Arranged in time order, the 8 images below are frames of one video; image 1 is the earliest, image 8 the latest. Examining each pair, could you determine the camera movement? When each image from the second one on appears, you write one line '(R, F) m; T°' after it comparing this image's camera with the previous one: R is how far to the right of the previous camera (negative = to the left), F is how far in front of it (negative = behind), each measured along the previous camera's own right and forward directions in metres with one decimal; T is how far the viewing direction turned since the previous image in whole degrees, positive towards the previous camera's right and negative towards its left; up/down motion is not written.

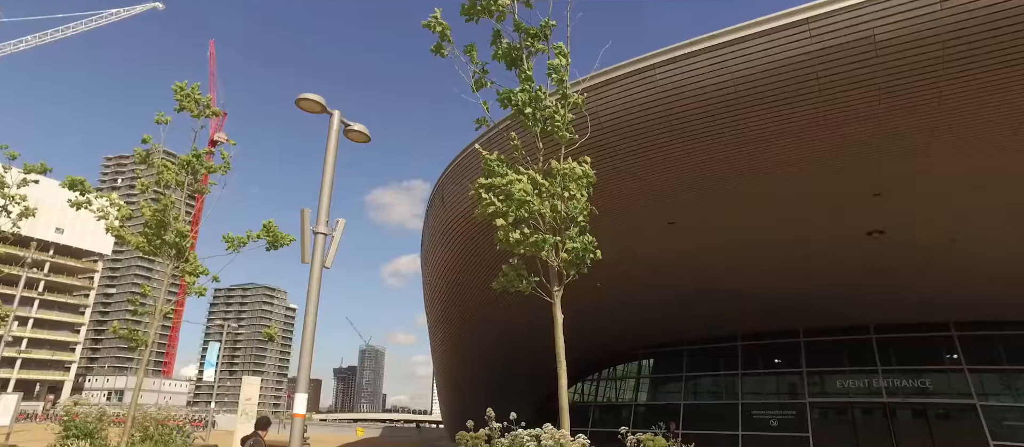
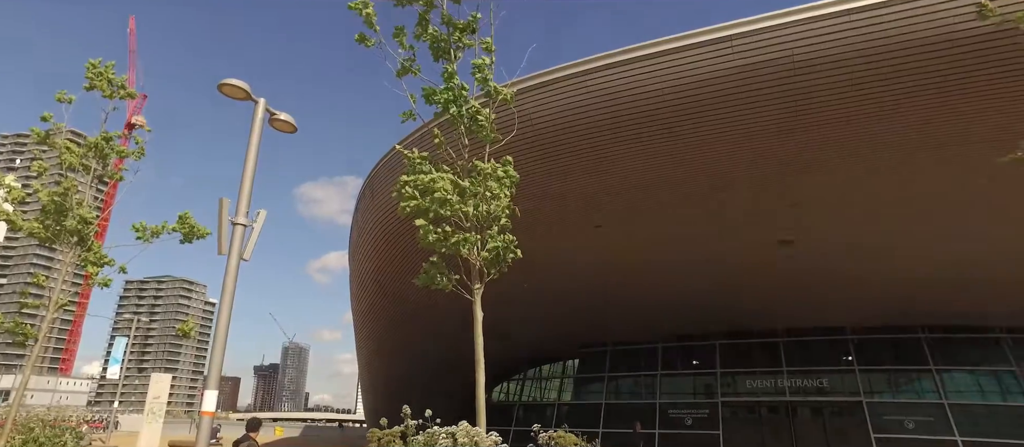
(+0.3, -0.1) m; +6°
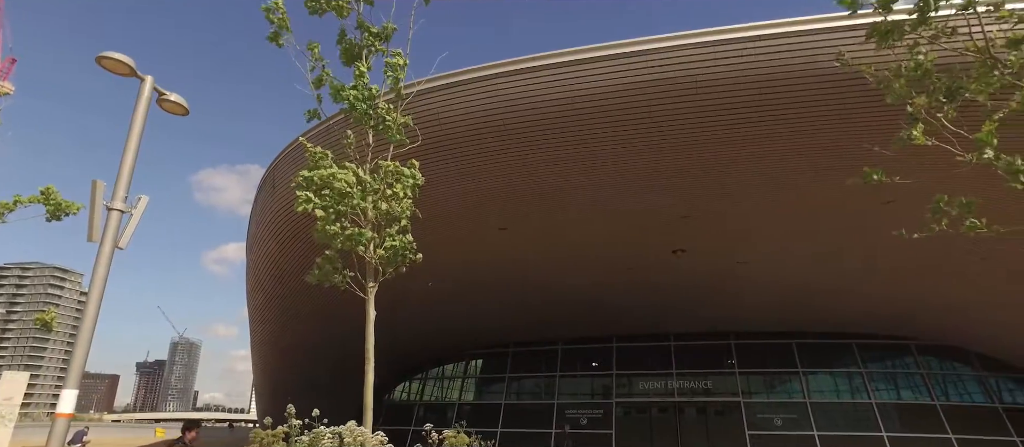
(+0.4, 0.0) m; +8°
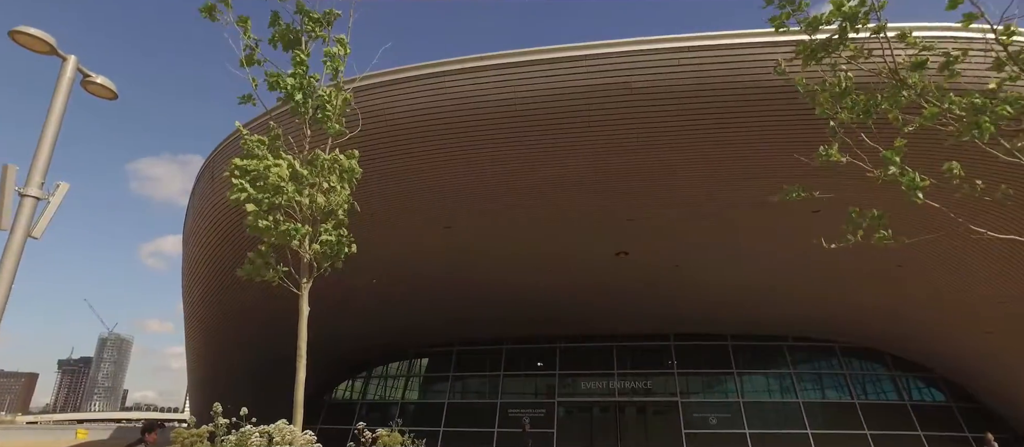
(+0.3, 0.0) m; +4°
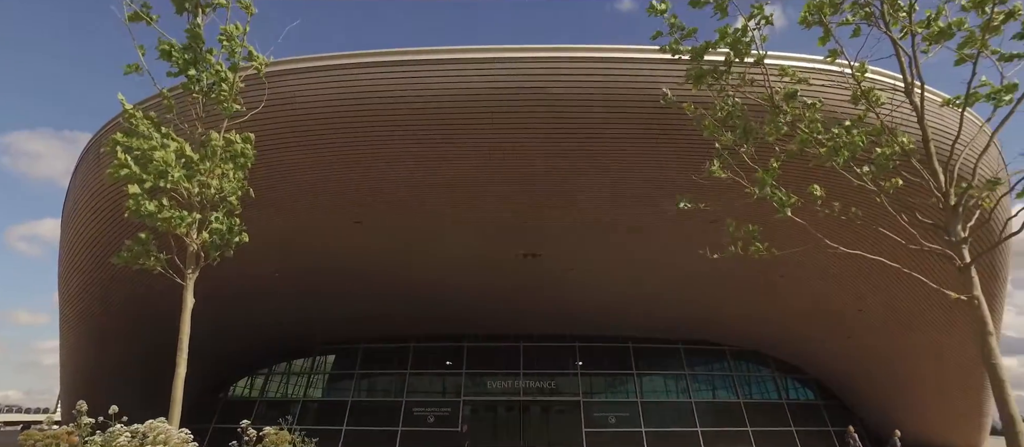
(+0.4, 0.0) m; +8°
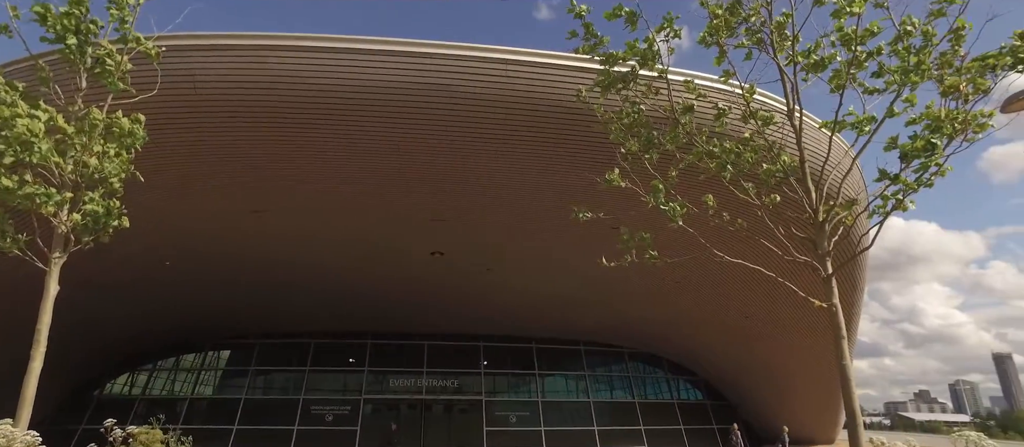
(+0.3, -0.1) m; +8°
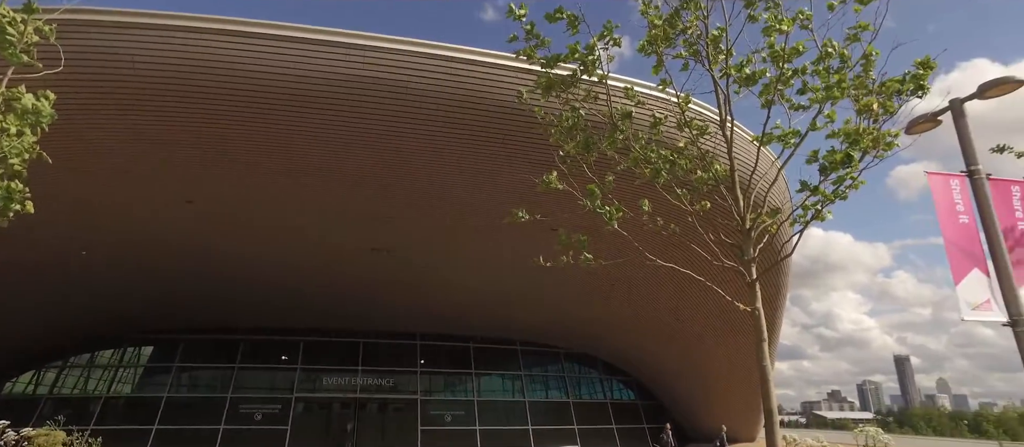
(+0.2, 0.0) m; +5°
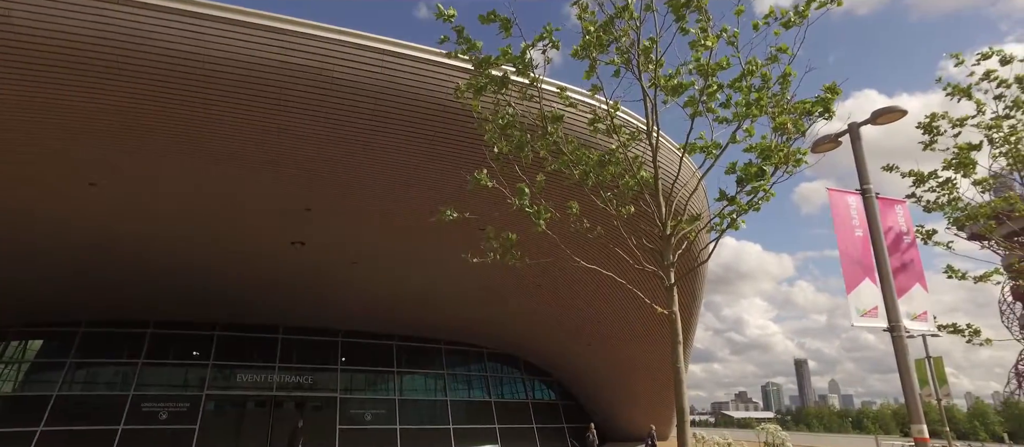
(+0.1, 0.0) m; +7°
